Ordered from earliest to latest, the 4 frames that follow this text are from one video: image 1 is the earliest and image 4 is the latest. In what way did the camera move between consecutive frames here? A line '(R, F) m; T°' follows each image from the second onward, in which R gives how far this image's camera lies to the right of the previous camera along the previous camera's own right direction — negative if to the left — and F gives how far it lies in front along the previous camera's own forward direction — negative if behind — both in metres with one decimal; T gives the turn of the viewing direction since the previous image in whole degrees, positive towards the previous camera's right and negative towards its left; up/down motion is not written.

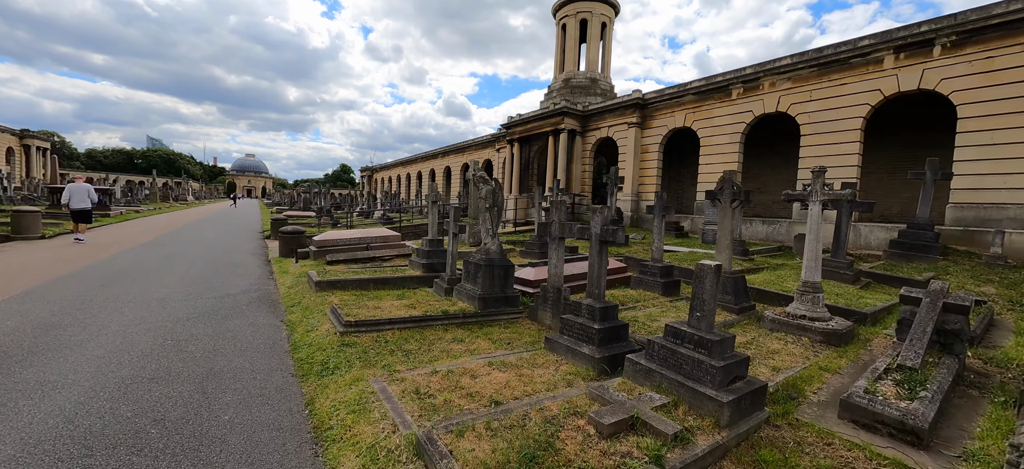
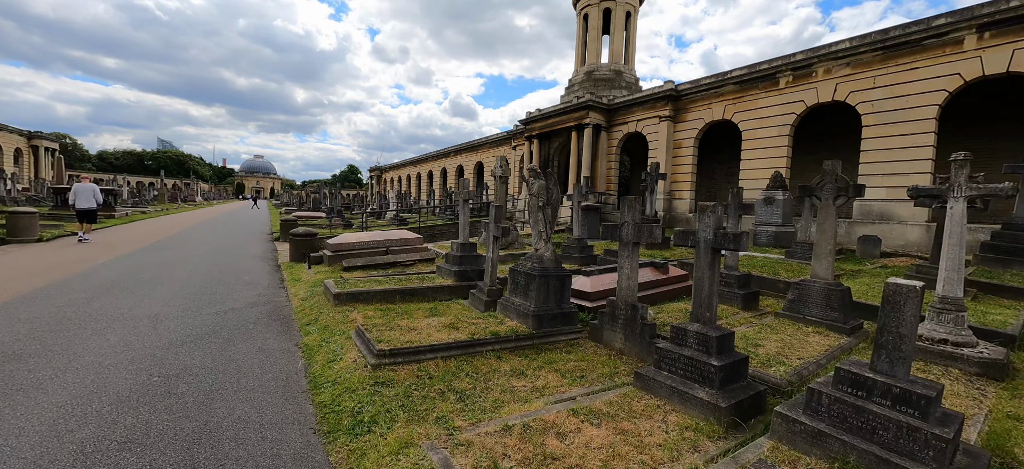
(-0.7, +1.1) m; -1°
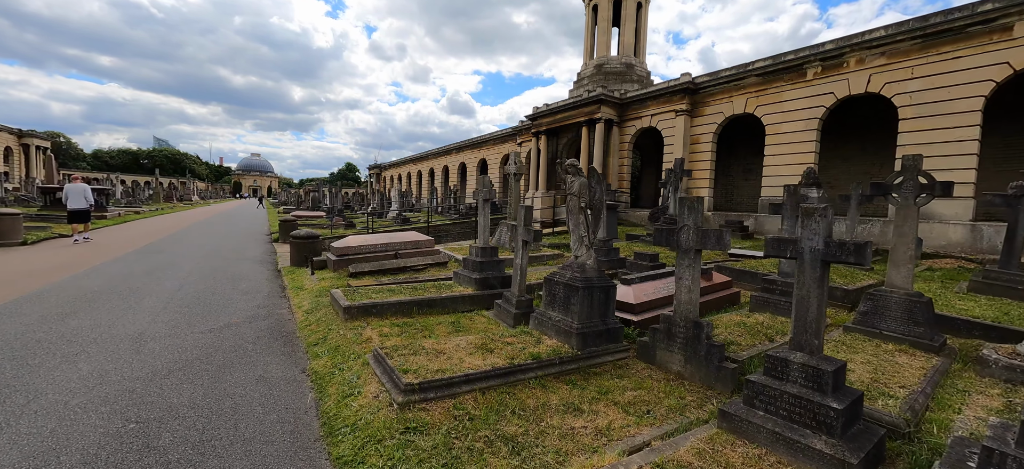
(-0.5, +0.7) m; 0°
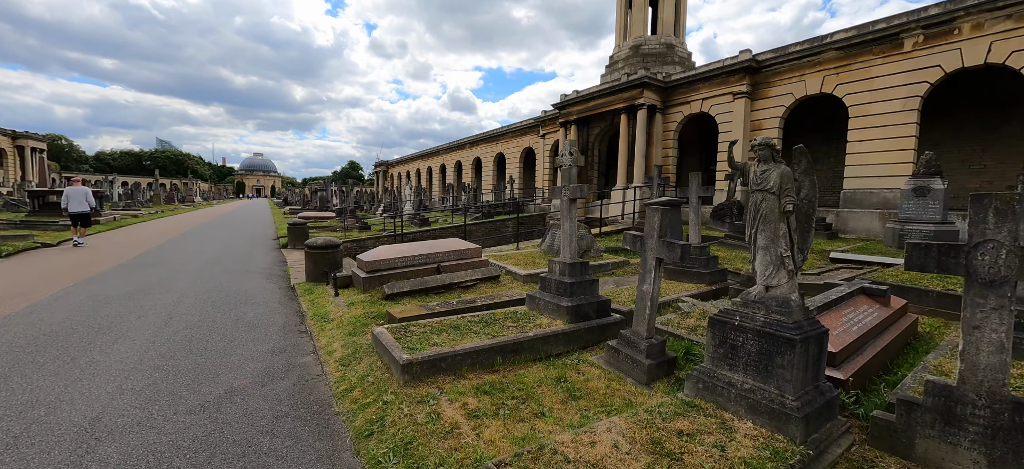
(-1.2, +1.8) m; 0°
